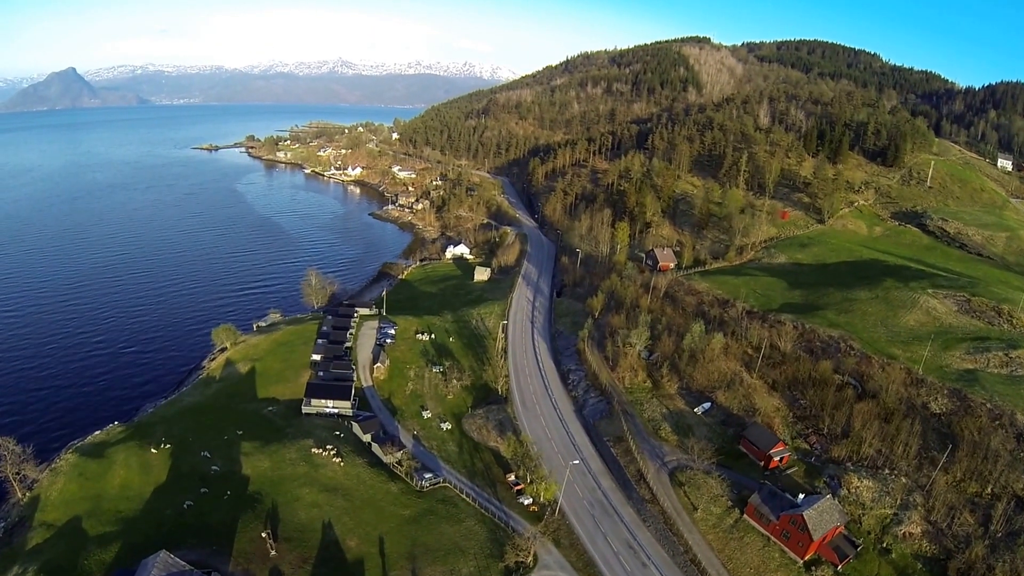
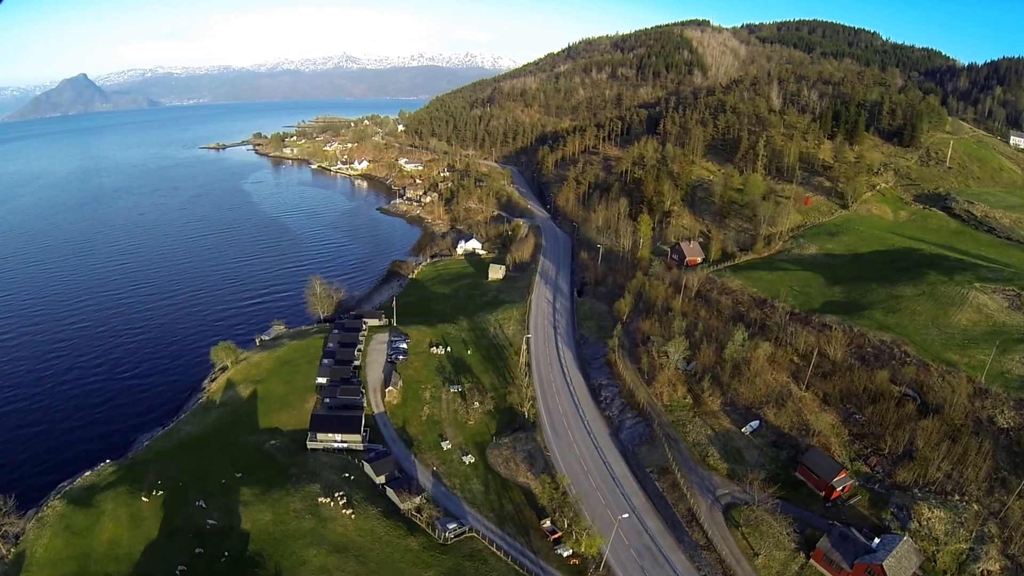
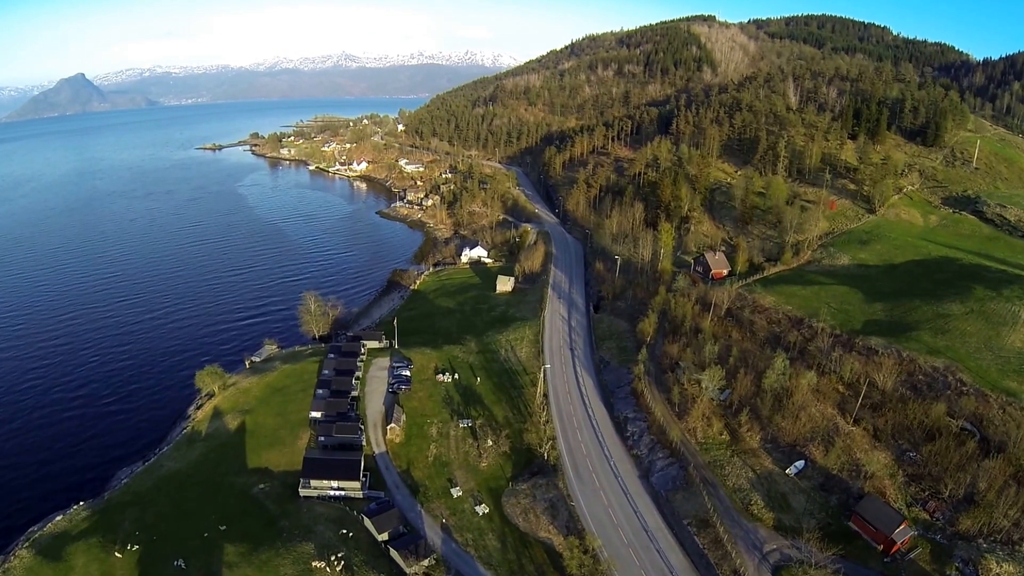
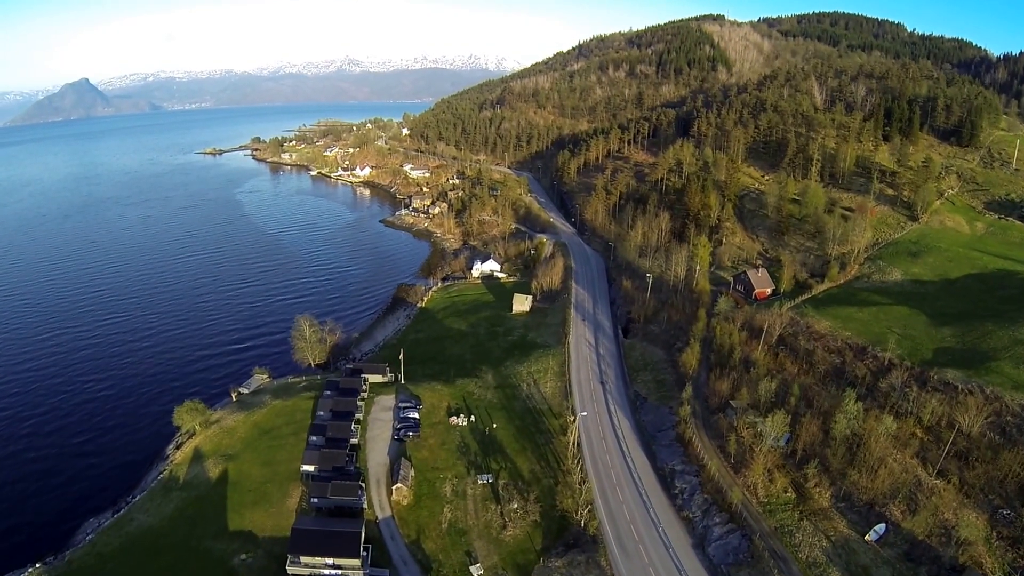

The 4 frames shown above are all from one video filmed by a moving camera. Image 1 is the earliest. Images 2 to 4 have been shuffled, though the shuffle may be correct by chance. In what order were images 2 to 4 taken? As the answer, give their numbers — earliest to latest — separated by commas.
2, 3, 4
